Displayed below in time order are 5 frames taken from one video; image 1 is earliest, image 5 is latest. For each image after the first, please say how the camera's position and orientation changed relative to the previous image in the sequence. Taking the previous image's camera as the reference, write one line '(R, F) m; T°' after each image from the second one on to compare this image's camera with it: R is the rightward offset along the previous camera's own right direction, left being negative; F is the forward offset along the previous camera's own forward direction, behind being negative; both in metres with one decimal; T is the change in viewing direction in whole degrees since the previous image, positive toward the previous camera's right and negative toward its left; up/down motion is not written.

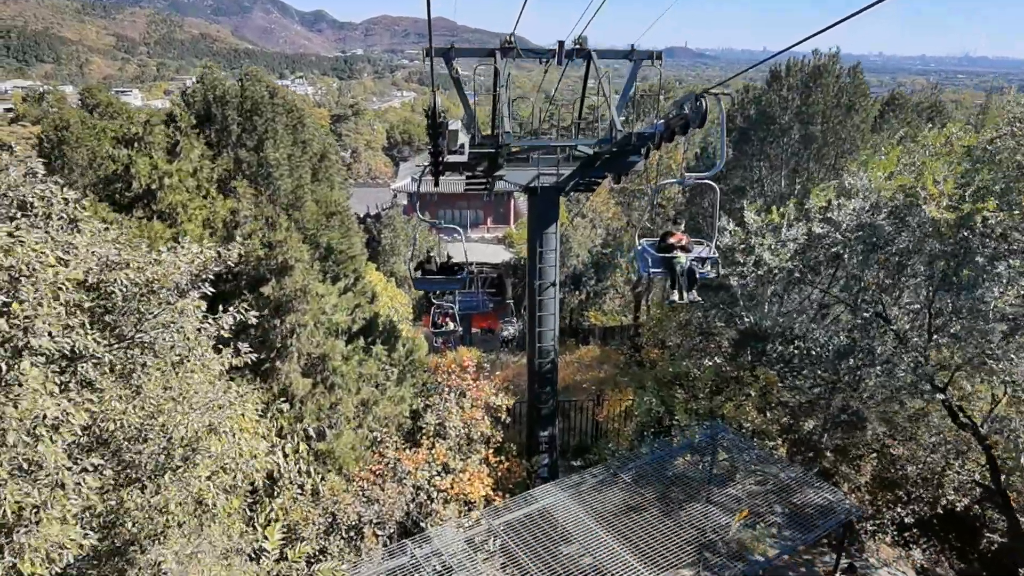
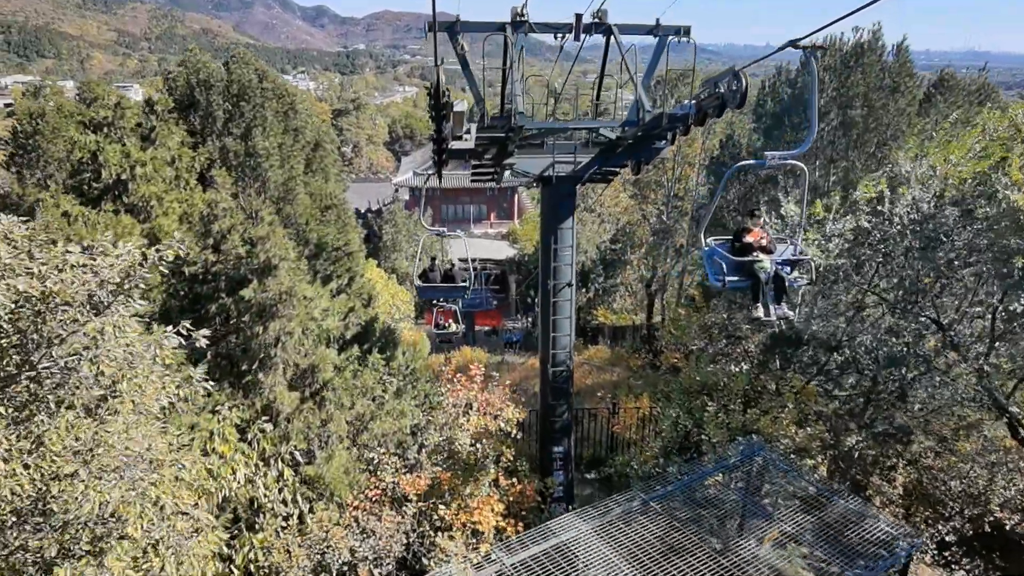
(-0.1, +0.9) m; 0°
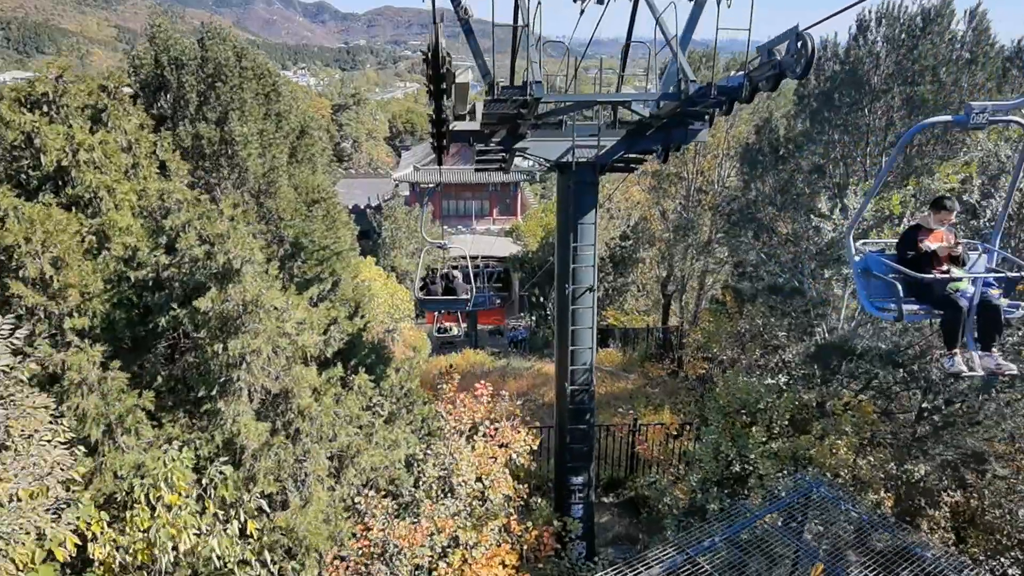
(-0.1, +1.2) m; 0°
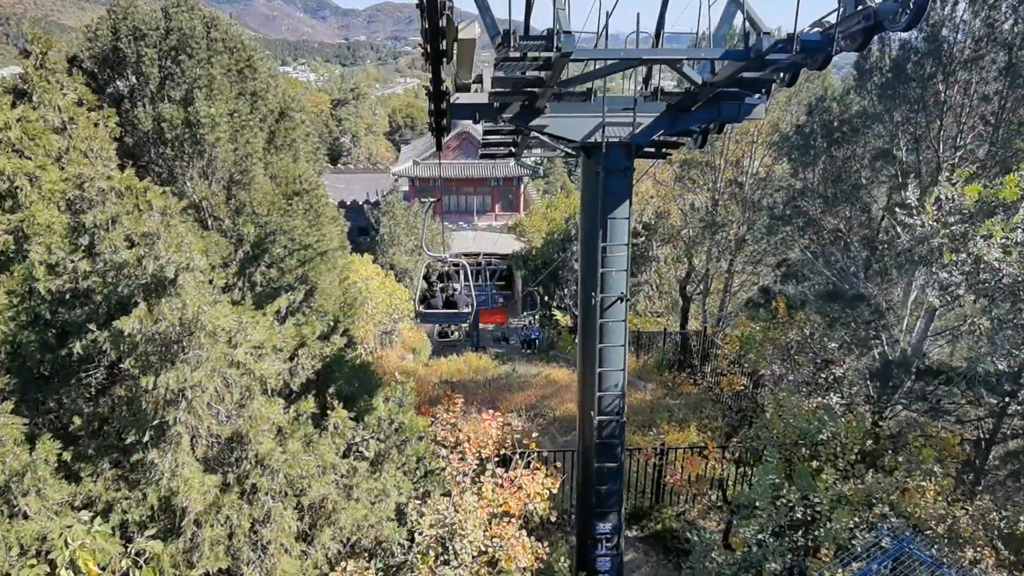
(-0.1, +1.3) m; 0°
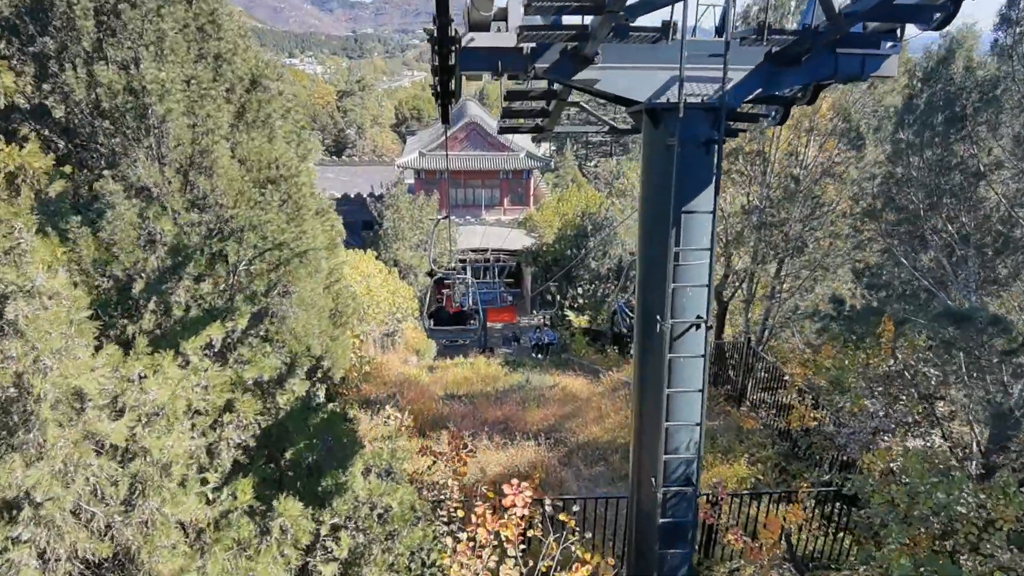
(-0.2, +1.6) m; 0°
